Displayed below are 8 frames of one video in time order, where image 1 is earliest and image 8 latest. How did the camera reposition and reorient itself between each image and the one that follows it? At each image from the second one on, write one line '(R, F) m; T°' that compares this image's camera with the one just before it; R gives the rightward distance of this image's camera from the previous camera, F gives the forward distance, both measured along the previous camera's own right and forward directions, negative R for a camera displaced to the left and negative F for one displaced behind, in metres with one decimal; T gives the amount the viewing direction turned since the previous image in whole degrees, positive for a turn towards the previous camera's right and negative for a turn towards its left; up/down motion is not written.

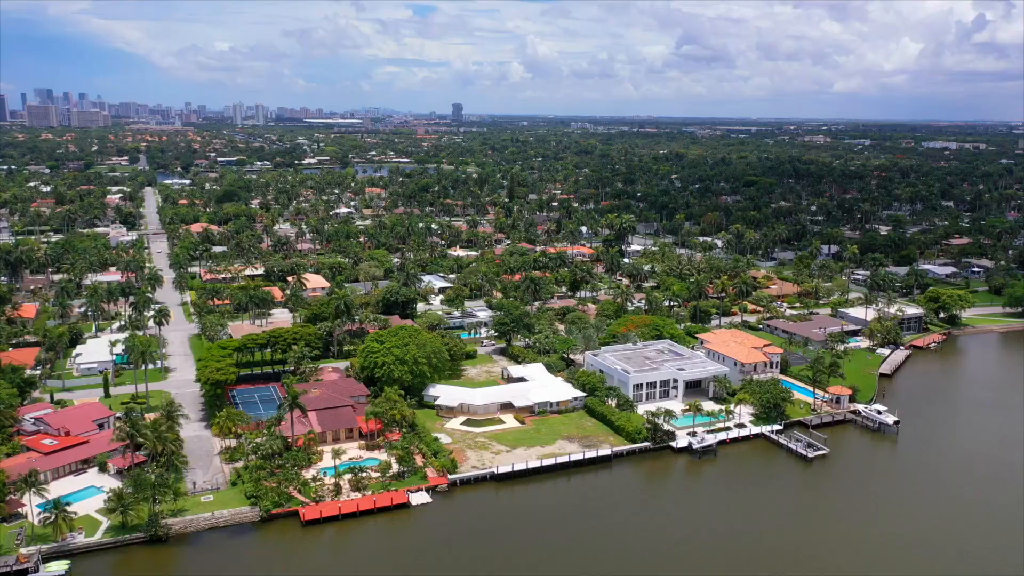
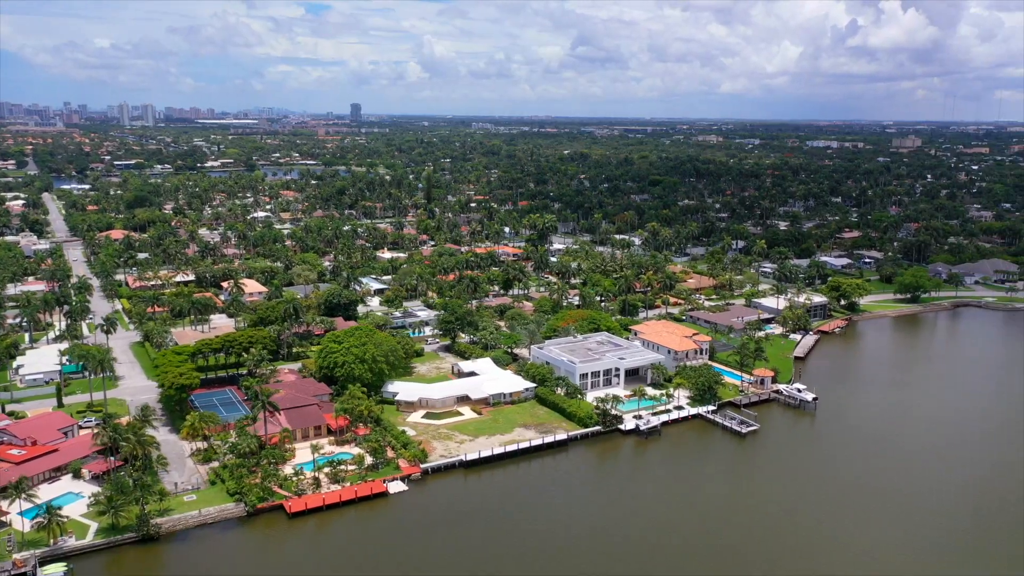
(-2.5, -2.1) m; +7°
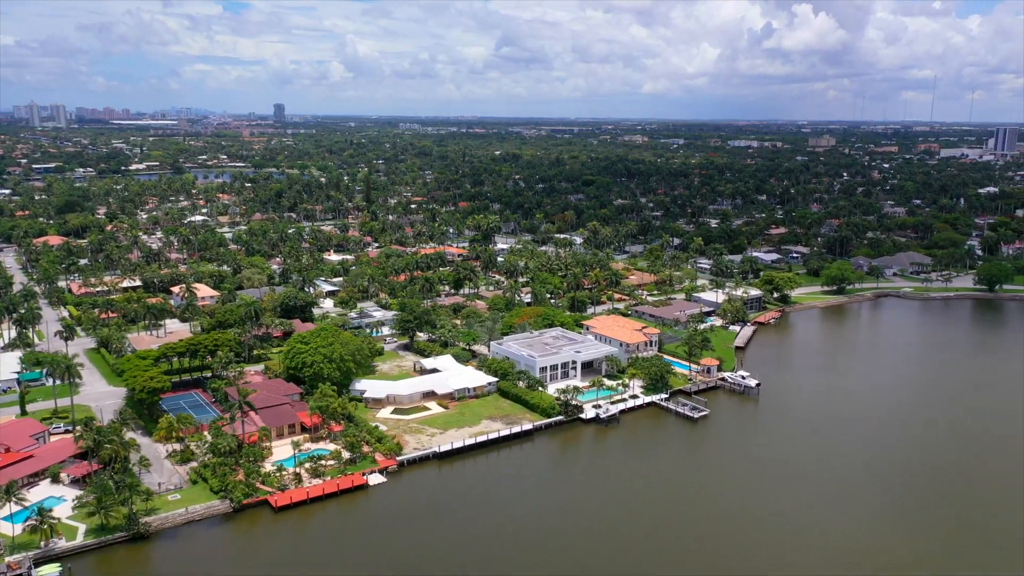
(-1.7, -1.7) m; +5°
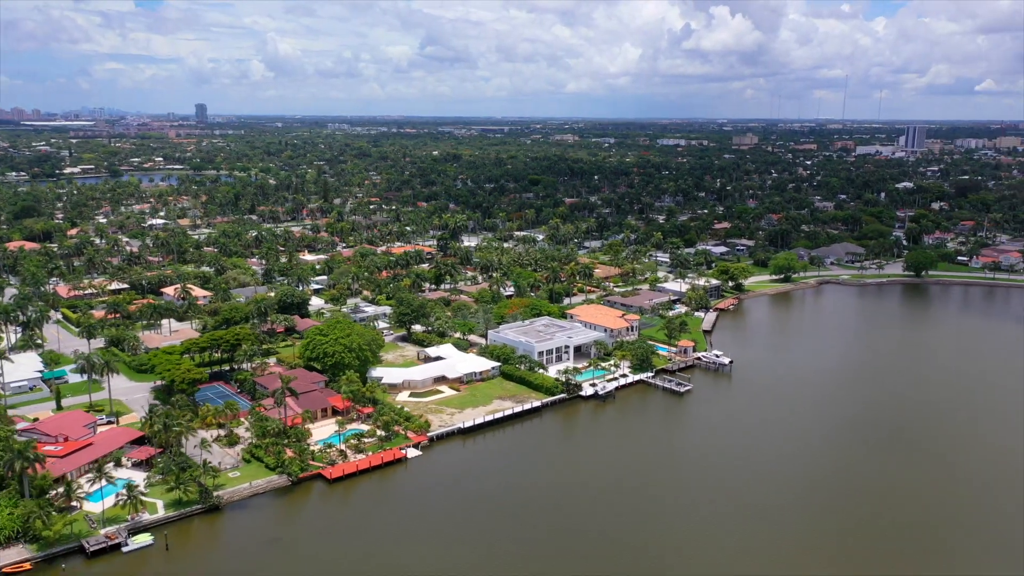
(-4.1, -3.9) m; +5°
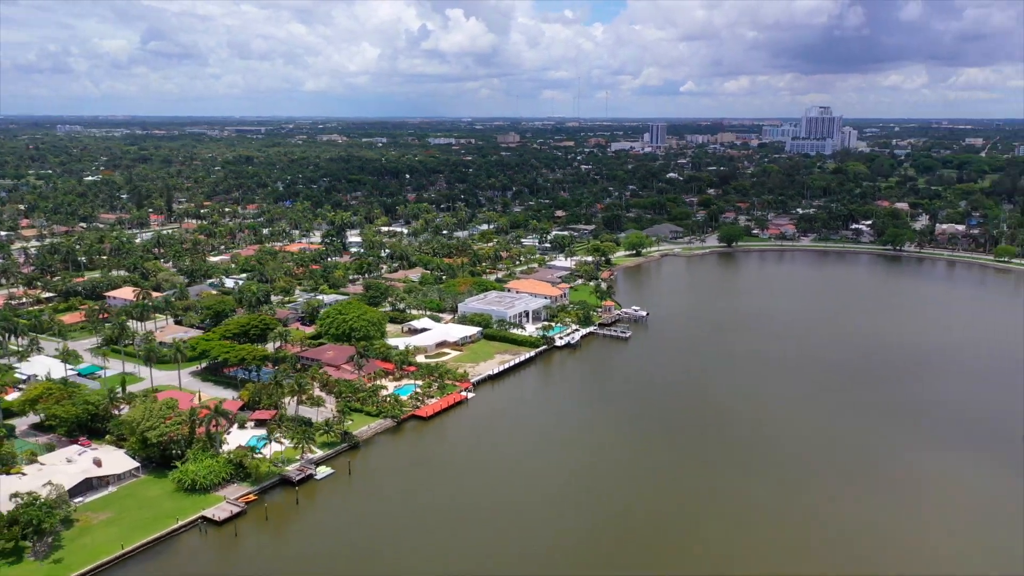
(-15.5, -8.2) m; +17°
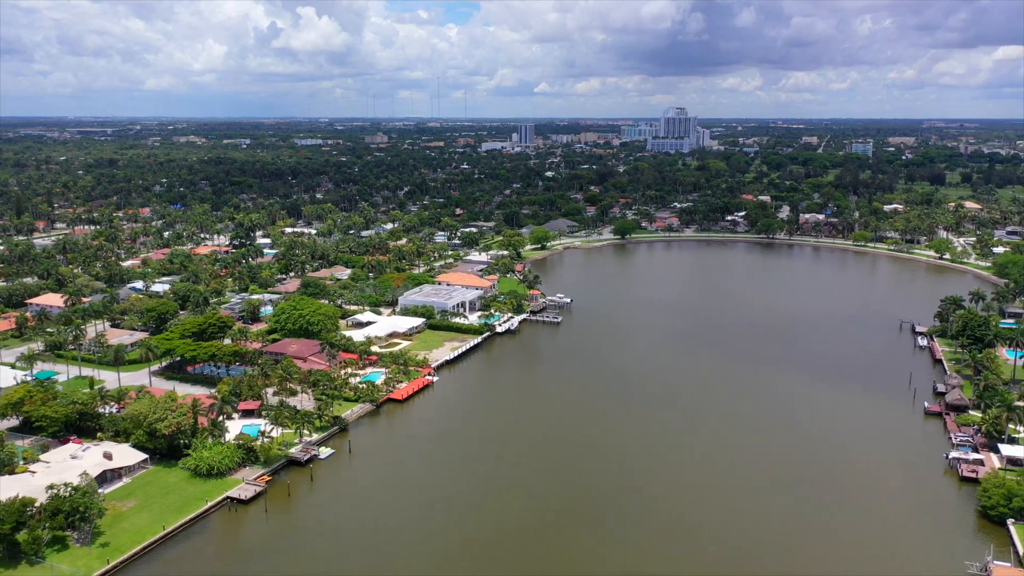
(-5.8, -3.5) m; +10°
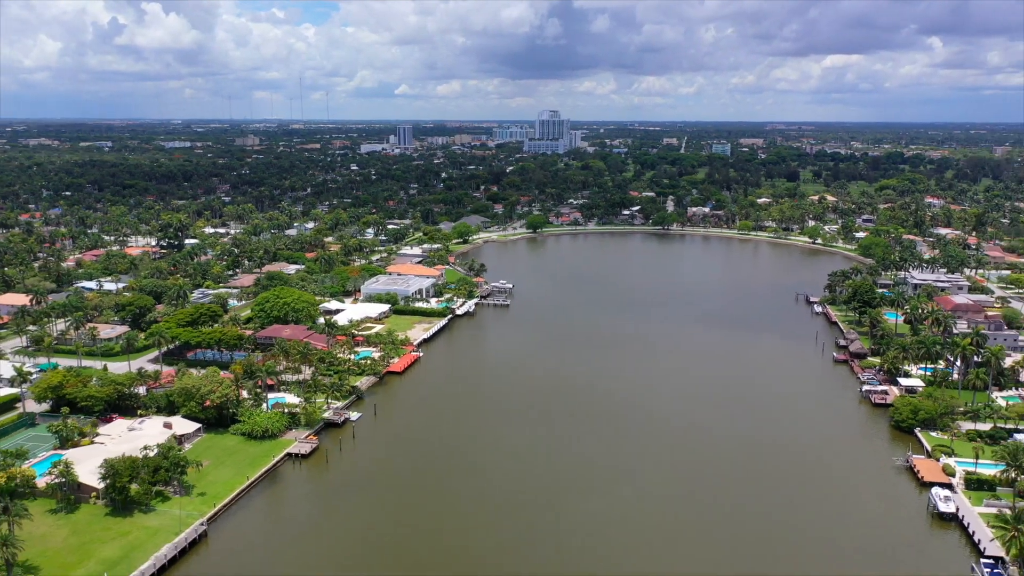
(-7.4, -5.9) m; +9°
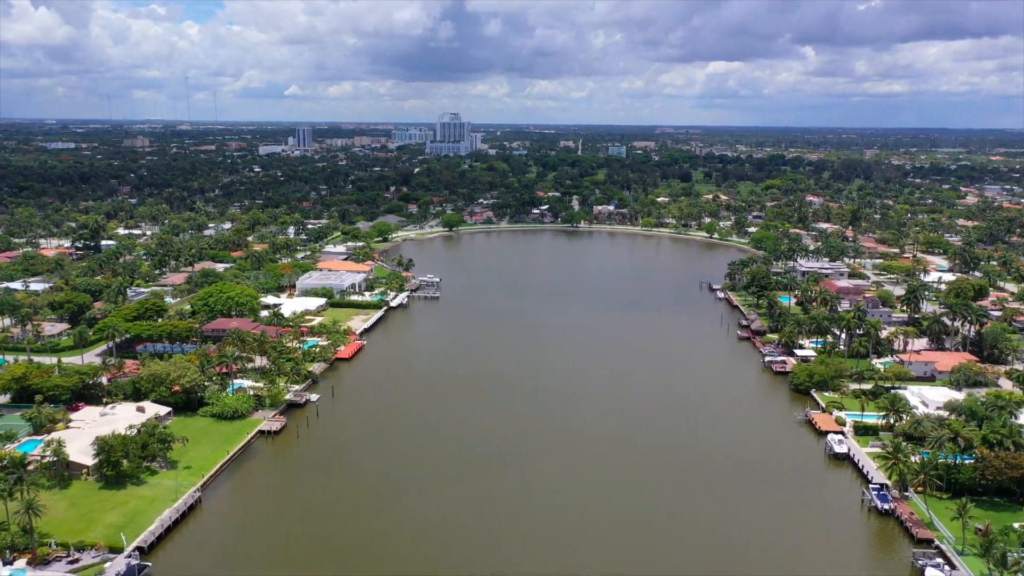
(-2.9, -4.2) m; +7°
